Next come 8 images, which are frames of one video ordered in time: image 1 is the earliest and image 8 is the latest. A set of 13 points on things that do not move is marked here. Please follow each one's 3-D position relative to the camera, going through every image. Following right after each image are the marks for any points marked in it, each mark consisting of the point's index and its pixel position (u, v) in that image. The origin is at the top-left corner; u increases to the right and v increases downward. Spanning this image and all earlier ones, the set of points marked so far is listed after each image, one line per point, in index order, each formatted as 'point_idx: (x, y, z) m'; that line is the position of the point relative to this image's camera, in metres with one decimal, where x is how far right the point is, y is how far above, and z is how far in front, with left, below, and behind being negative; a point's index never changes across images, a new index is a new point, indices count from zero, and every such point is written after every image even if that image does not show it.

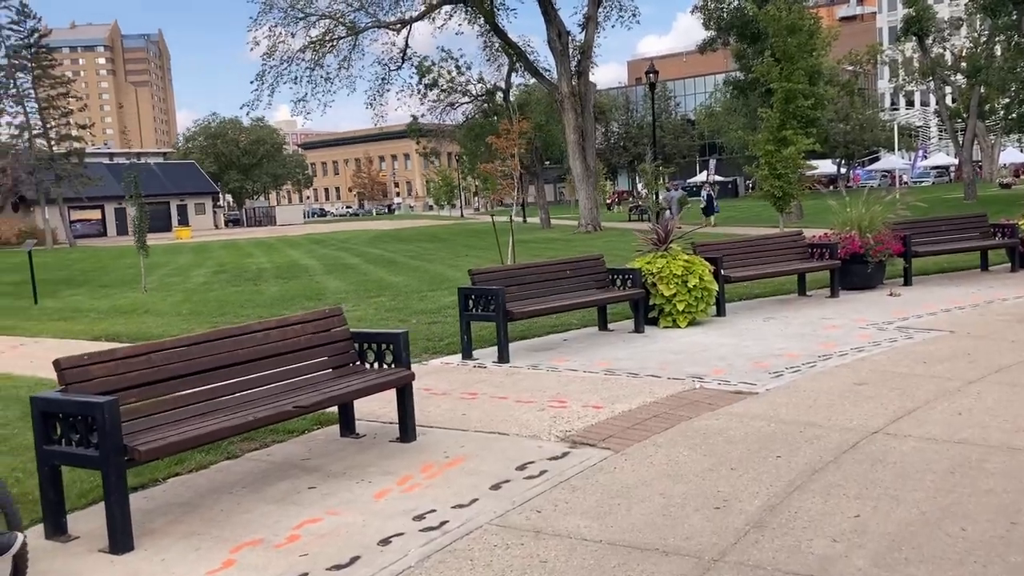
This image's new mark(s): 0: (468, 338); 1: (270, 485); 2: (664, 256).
0: (-0.4, -0.5, +9.0) m
1: (-1.4, -1.1, +5.4) m
2: (+1.7, +0.3, +10.4) m
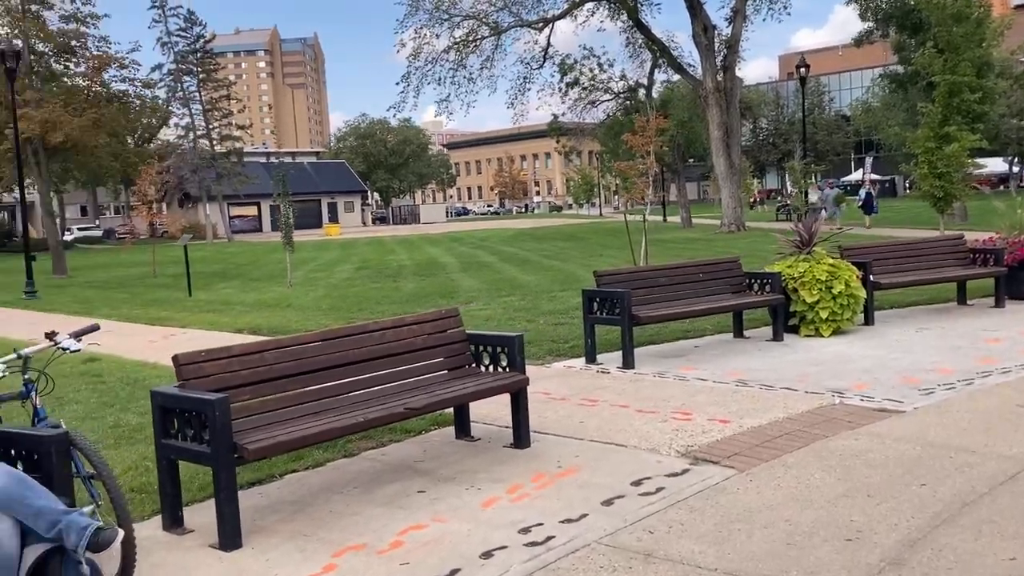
0: (+0.8, -0.5, +8.8) m
1: (-0.7, -1.1, +5.3) m
2: (+3.0, +0.3, +9.8) m
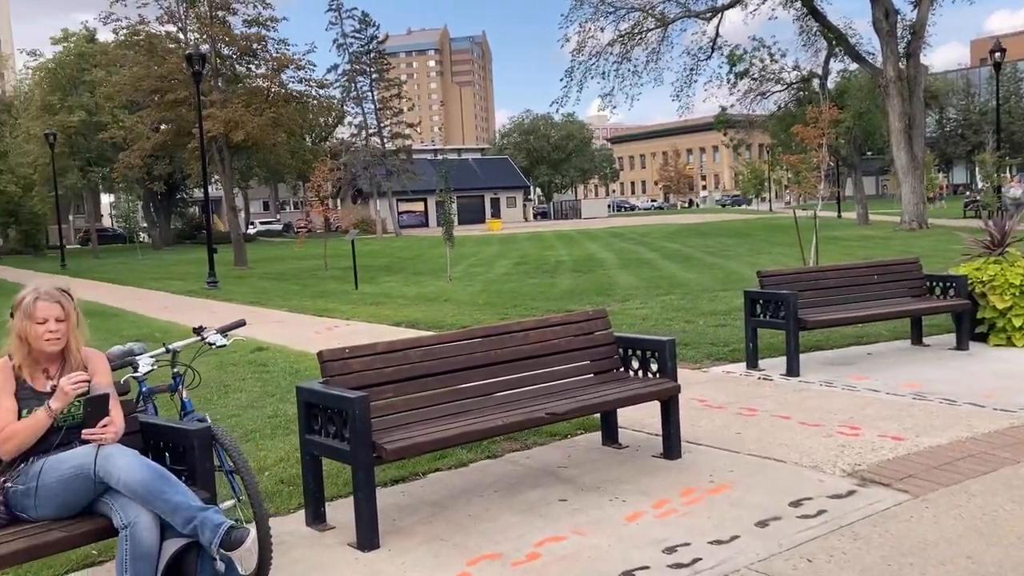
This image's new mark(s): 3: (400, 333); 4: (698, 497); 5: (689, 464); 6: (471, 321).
0: (+2.1, -0.5, +8.3) m
1: (+0.1, -1.1, +5.2) m
2: (+4.6, +0.2, +8.9) m
3: (-1.4, -0.6, +11.9) m
4: (+1.0, -1.1, +4.9) m
5: (+1.0, -1.0, +5.5) m
6: (-0.6, -0.5, +13.1) m
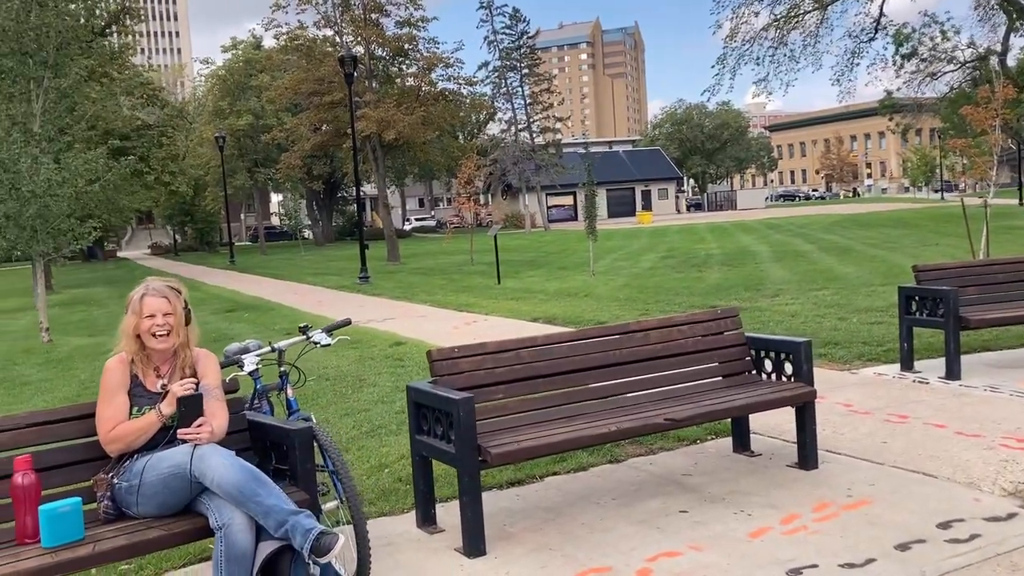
0: (+3.2, -0.5, +7.7) m
1: (+0.7, -1.1, +4.9) m
2: (+5.7, +0.3, +7.8) m
3: (+0.3, -0.5, +11.8) m
4: (+1.5, -1.1, +4.5) m
5: (+1.7, -1.0, +5.1) m
6: (+1.3, -0.4, +12.8) m
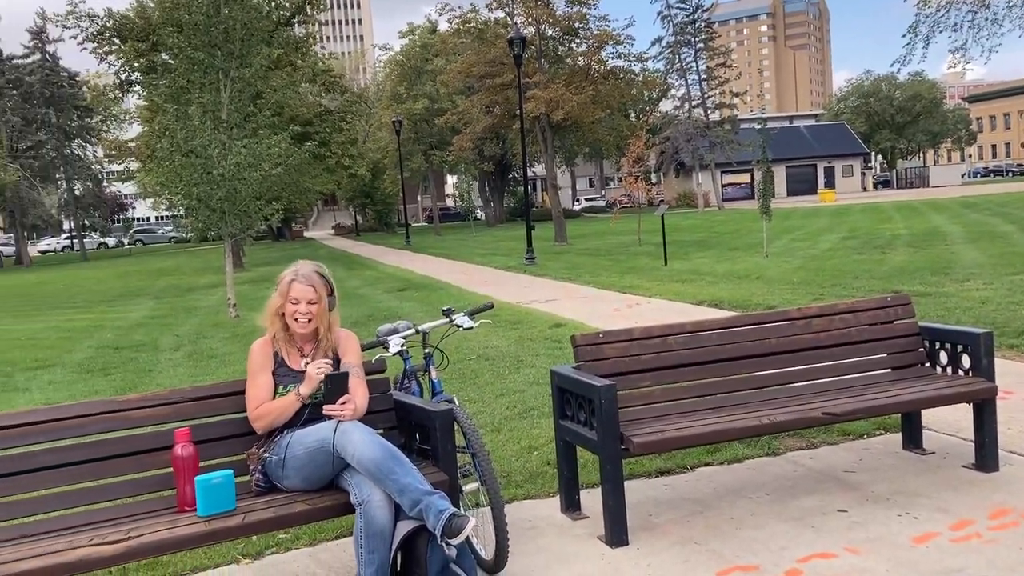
0: (+4.4, -0.4, +6.9) m
1: (+1.4, -1.0, +4.7) m
2: (+6.9, +0.4, +6.6) m
3: (+2.3, -0.3, +11.5) m
4: (+2.2, -1.0, +4.1) m
5: (+2.4, -1.0, +4.7) m
6: (+3.5, -0.2, +12.3) m
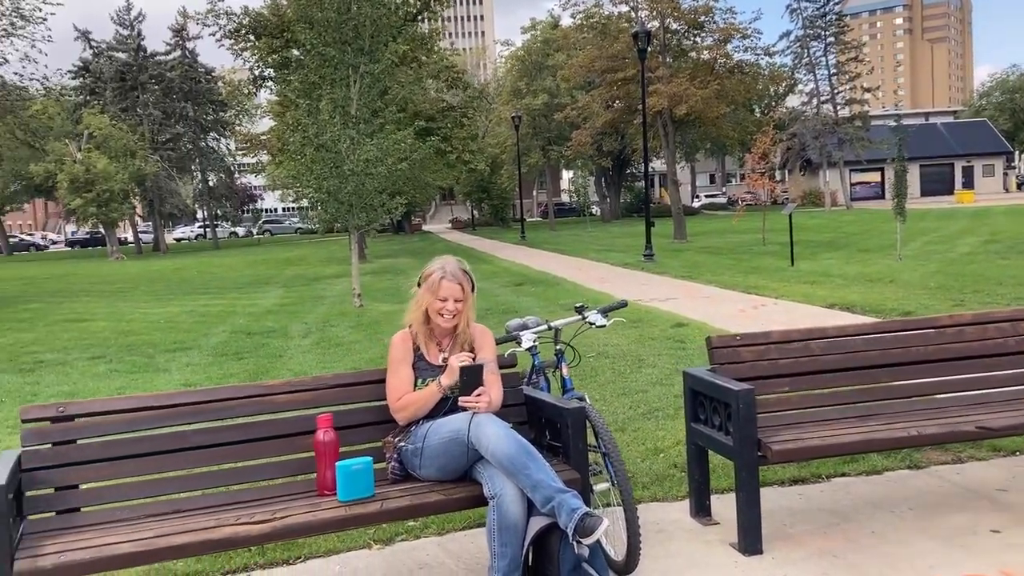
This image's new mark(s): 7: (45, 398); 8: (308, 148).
0: (+5.3, -0.5, +6.3) m
1: (+2.0, -1.1, +4.4) m
2: (+7.8, +0.2, +5.7) m
3: (+3.7, -0.3, +11.1) m
4: (+2.7, -1.1, +3.8) m
5: (+3.0, -1.0, +4.3) m
6: (+5.0, -0.2, +11.8) m
7: (-4.5, -1.1, +9.2) m
8: (-3.3, +2.3, +15.4) m
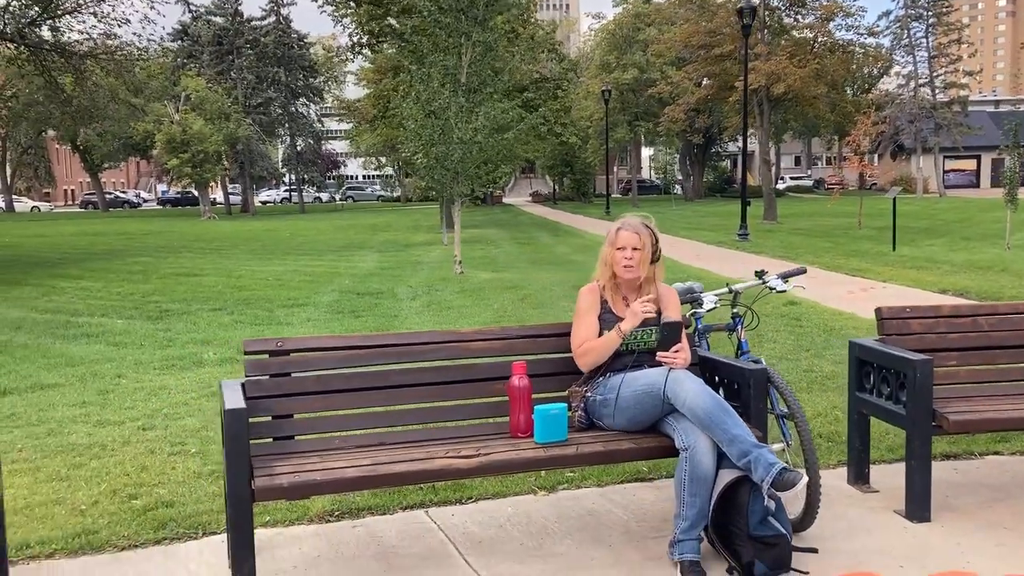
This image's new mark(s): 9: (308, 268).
0: (+6.2, -0.5, +6.0) m
1: (+2.8, -1.0, +4.4) m
2: (+8.7, +0.1, +5.2) m
3: (+5.0, -0.2, +10.9) m
4: (+3.4, -1.0, +3.7) m
5: (+3.8, -1.0, +4.2) m
6: (+6.4, -0.1, +11.5) m
7: (-3.4, -0.6, +9.6) m
8: (-1.6, +2.9, +15.7) m
9: (-4.1, +0.4, +18.8) m
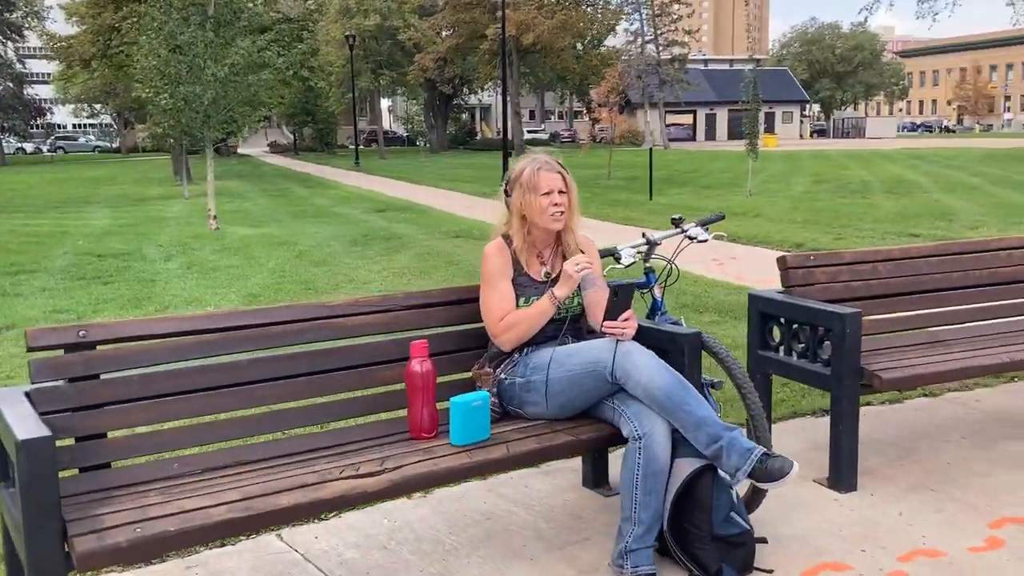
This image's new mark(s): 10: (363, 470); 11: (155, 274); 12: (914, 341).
0: (+5.1, 0.0, +6.7) m
1: (+2.2, -0.7, +4.3) m
2: (+7.6, +0.6, +6.6) m
3: (+2.6, +0.5, +11.1) m
4: (+3.0, -0.8, +3.8) m
5: (+3.3, -0.7, +4.4) m
6: (+3.7, +0.6, +12.0) m
7: (-5.1, -0.3, +7.6) m
8: (-5.1, +3.5, +13.7) m
9: (-8.3, +1.1, +16.2) m
10: (-0.4, -0.5, +2.6) m
11: (-3.9, +0.2, +10.3) m
12: (+1.8, -0.2, +4.1) m
